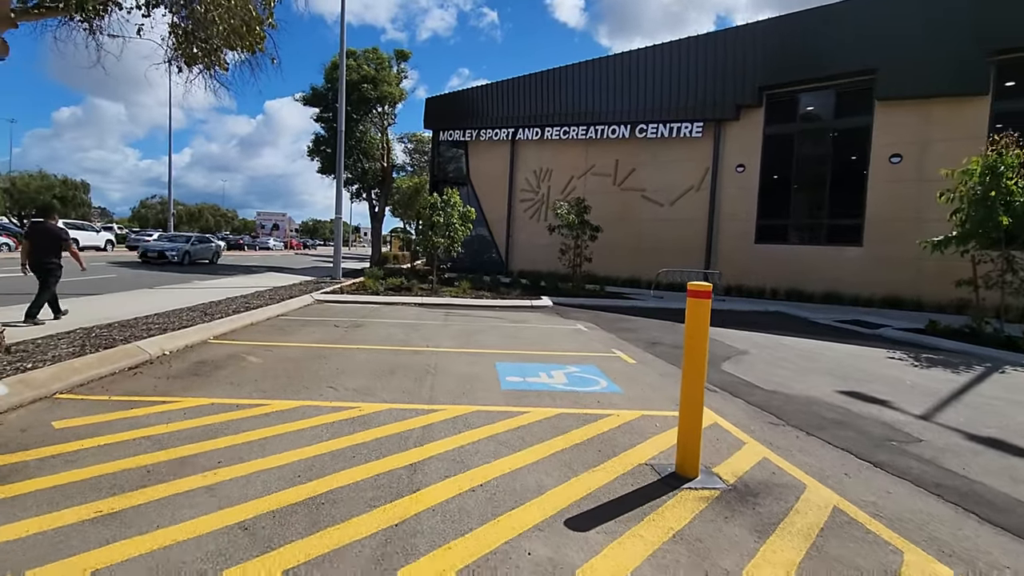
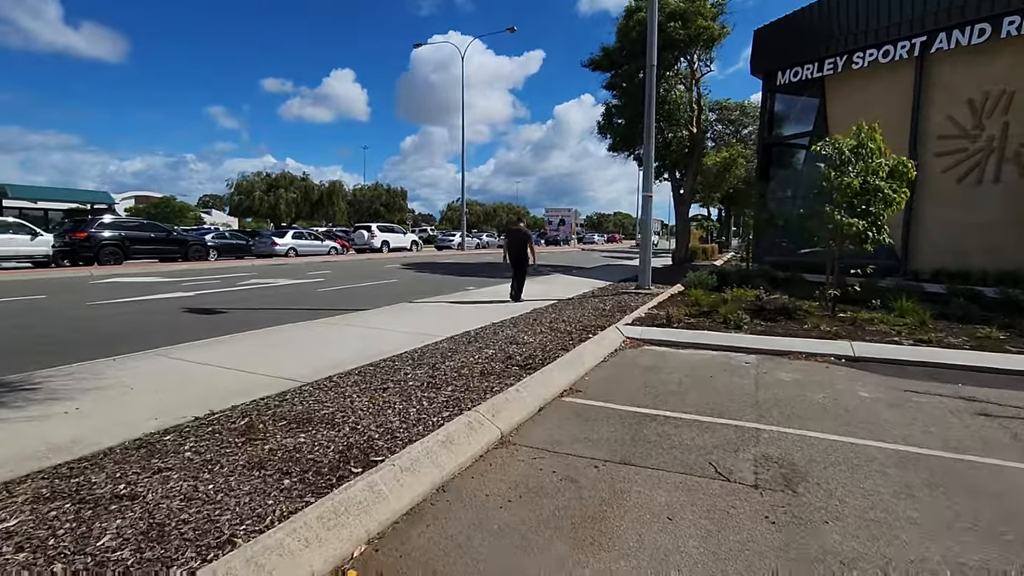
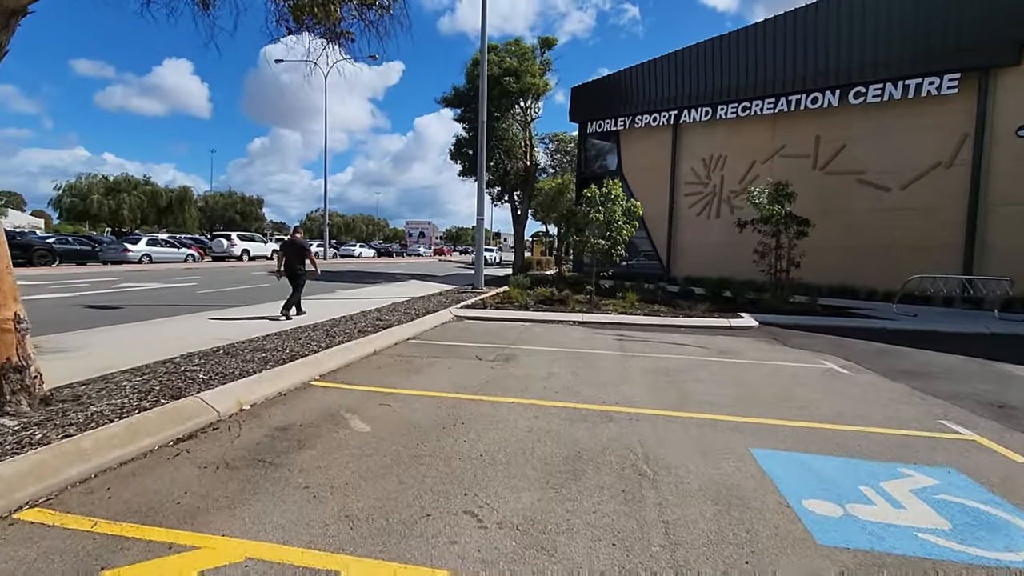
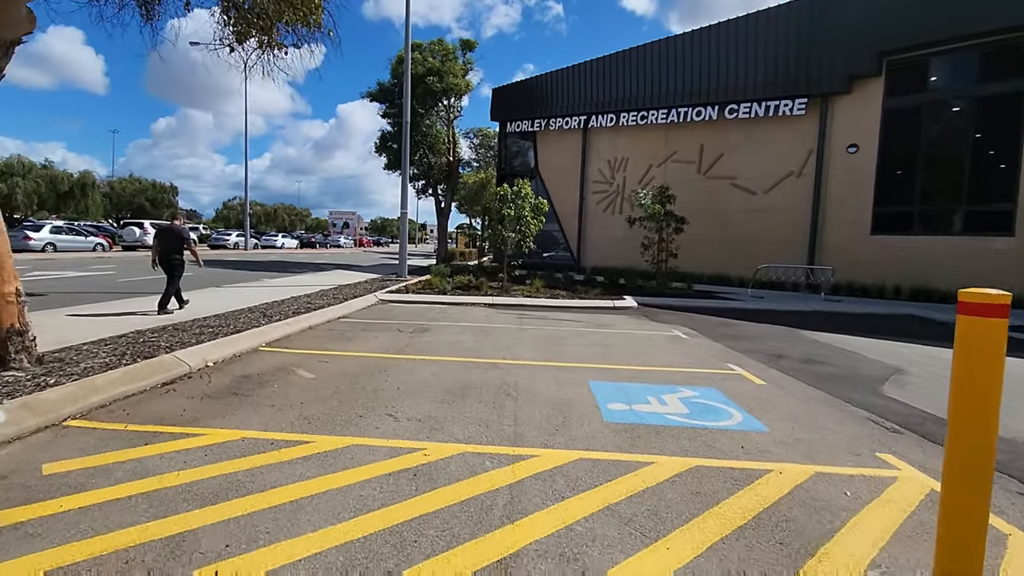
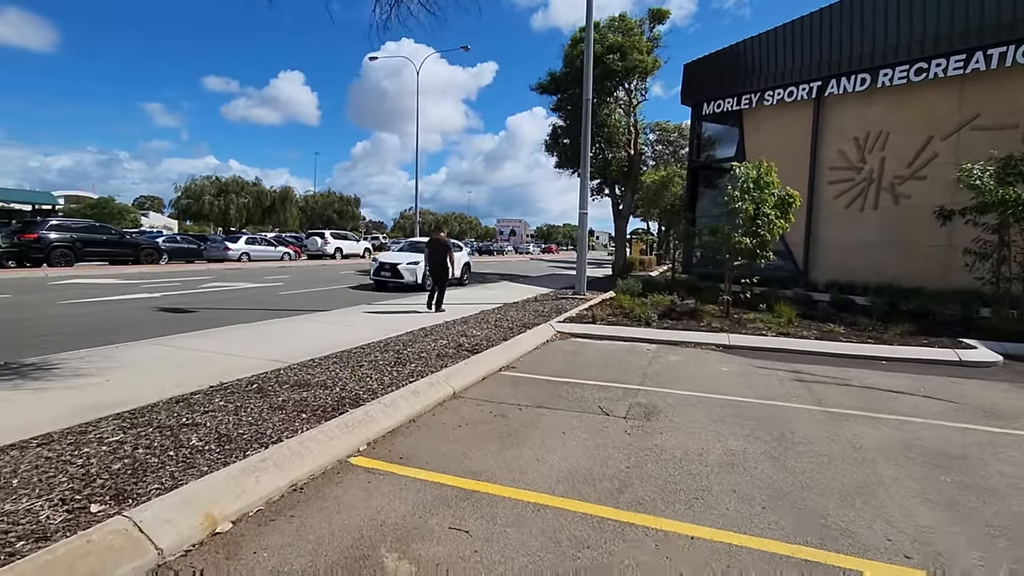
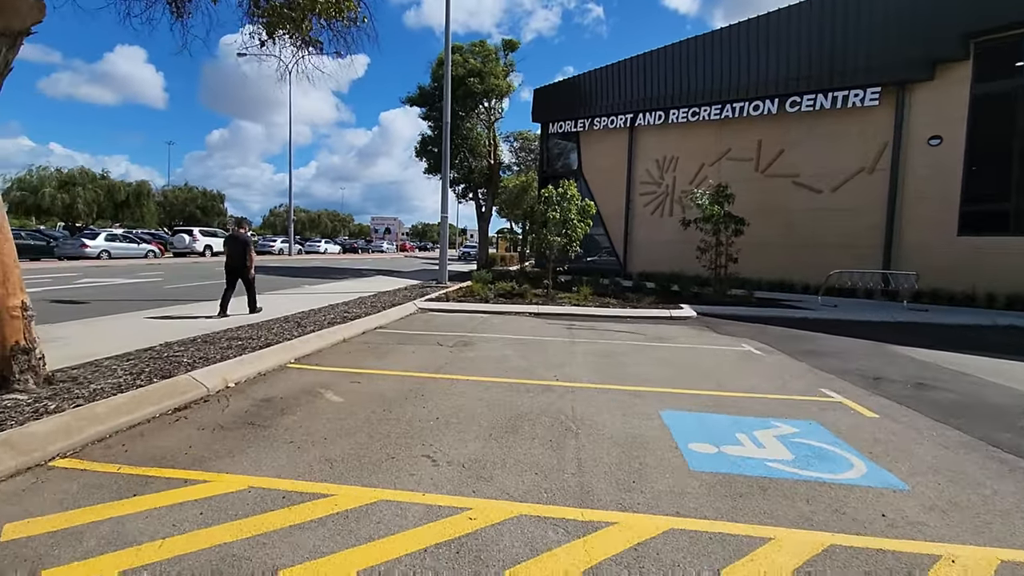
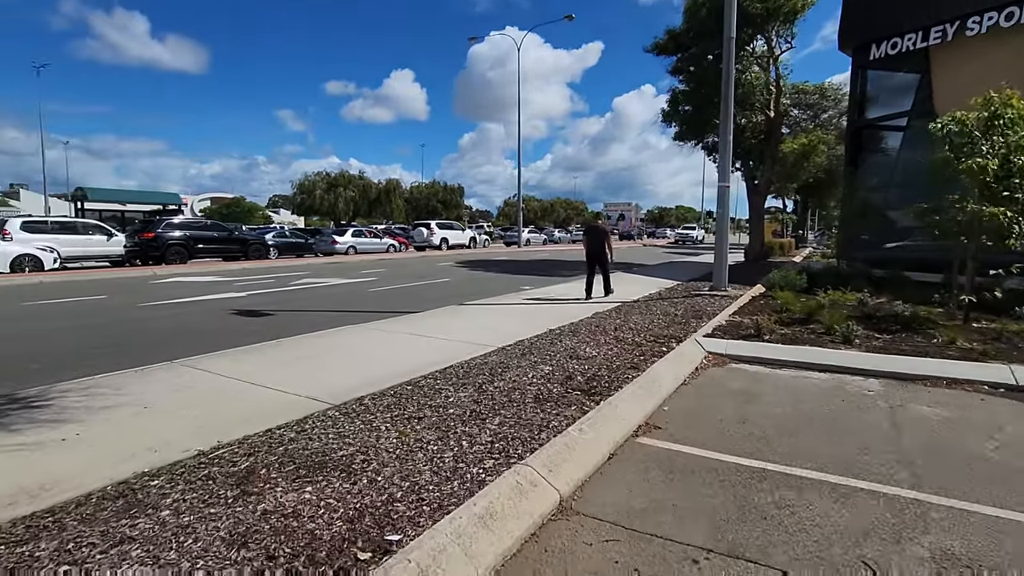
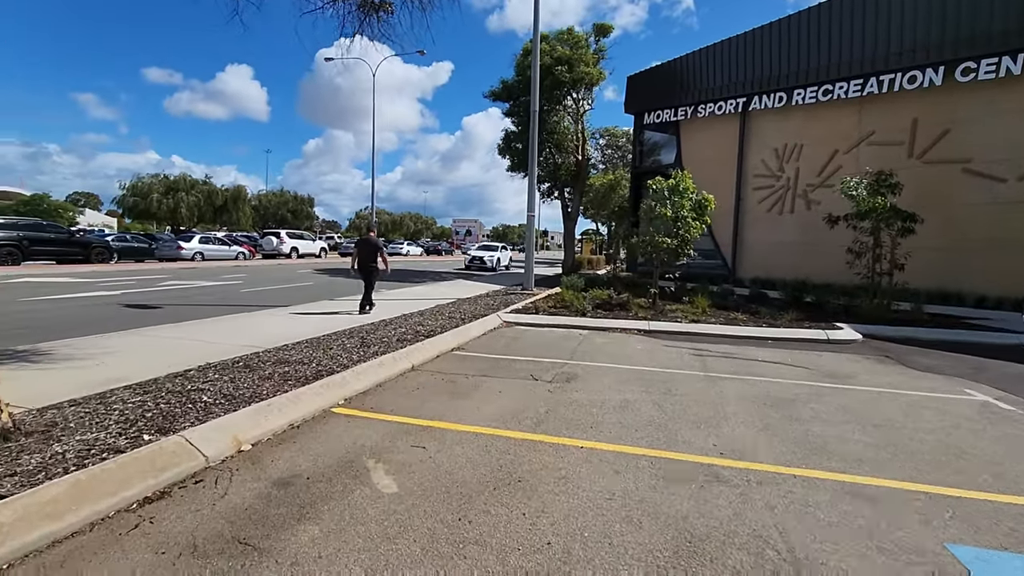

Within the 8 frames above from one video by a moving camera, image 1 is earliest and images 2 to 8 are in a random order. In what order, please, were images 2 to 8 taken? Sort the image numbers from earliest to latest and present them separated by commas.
4, 6, 3, 8, 5, 2, 7
